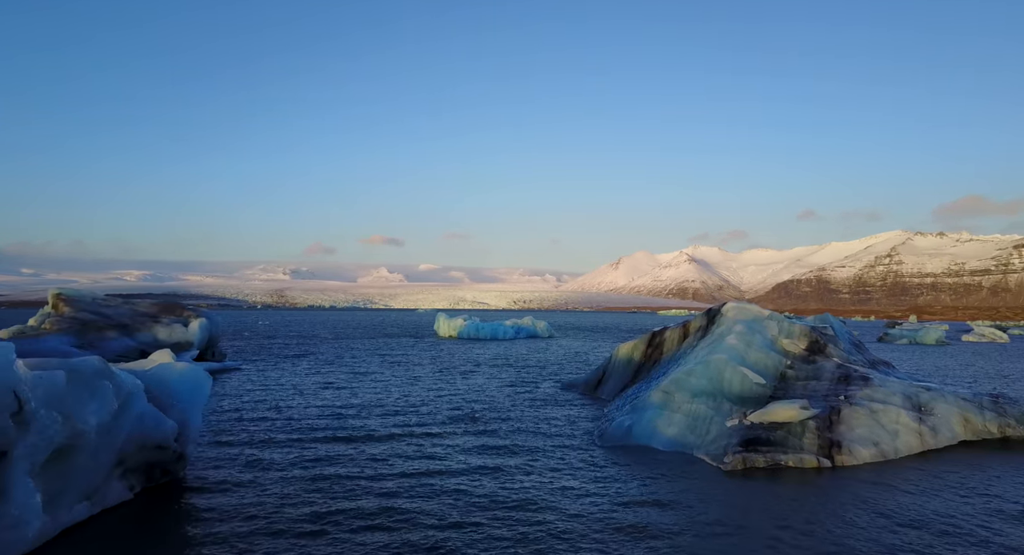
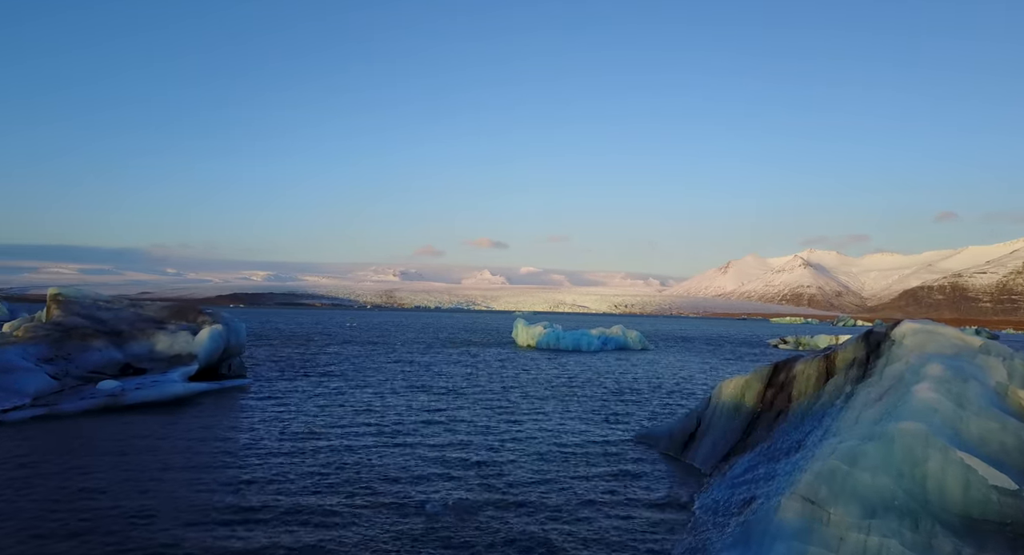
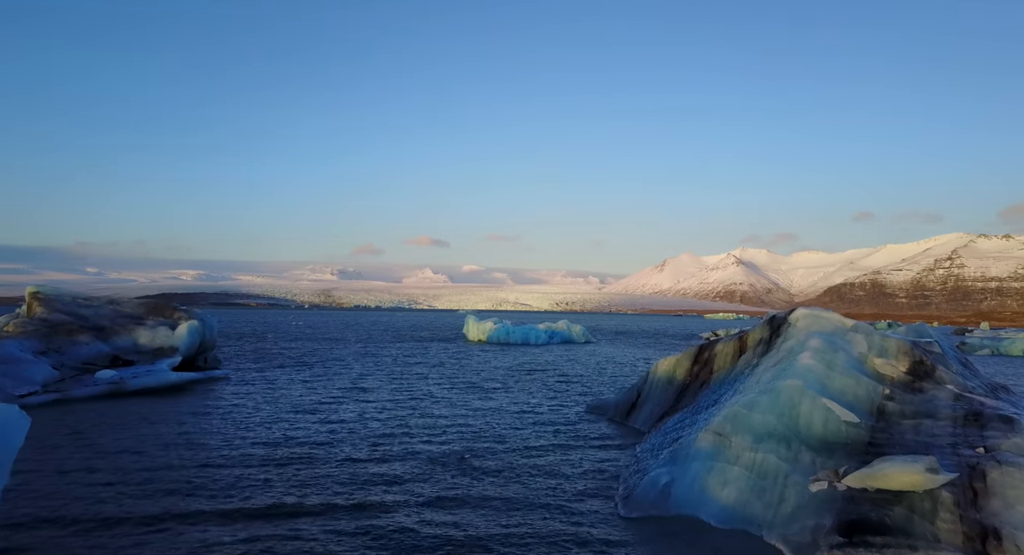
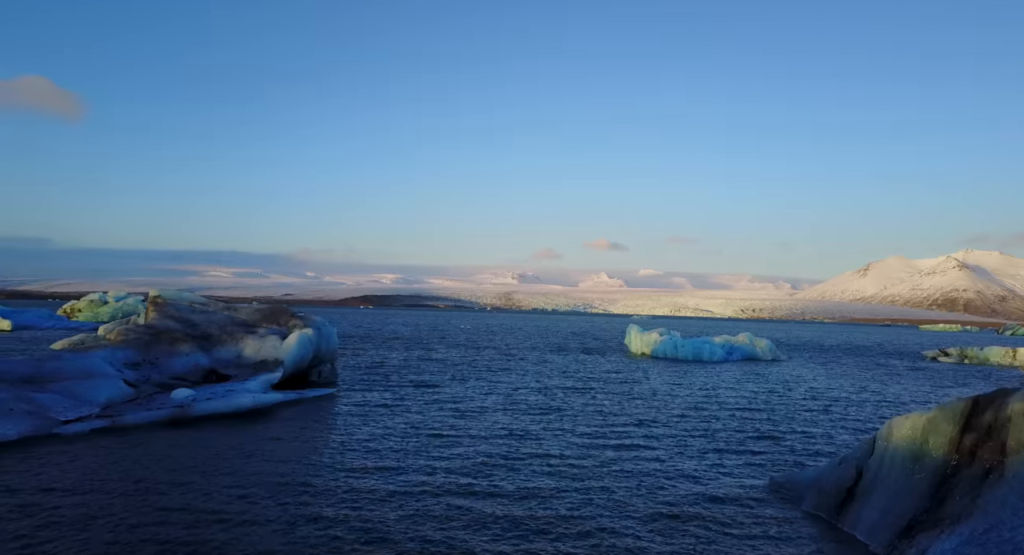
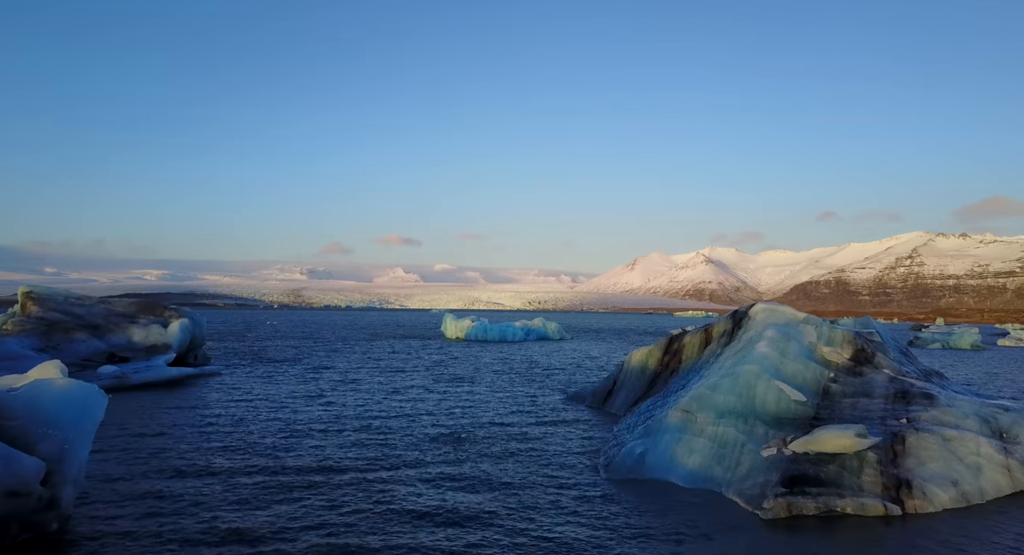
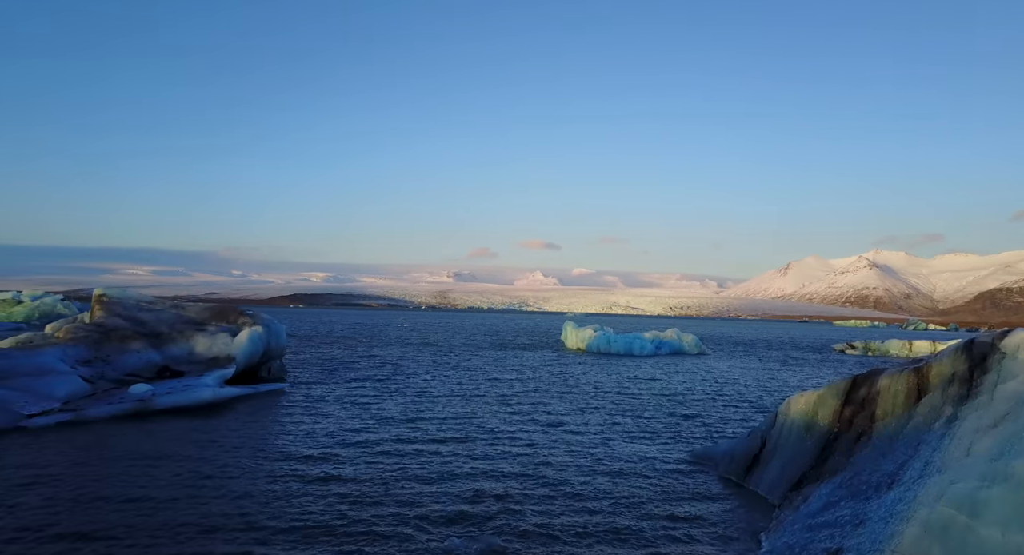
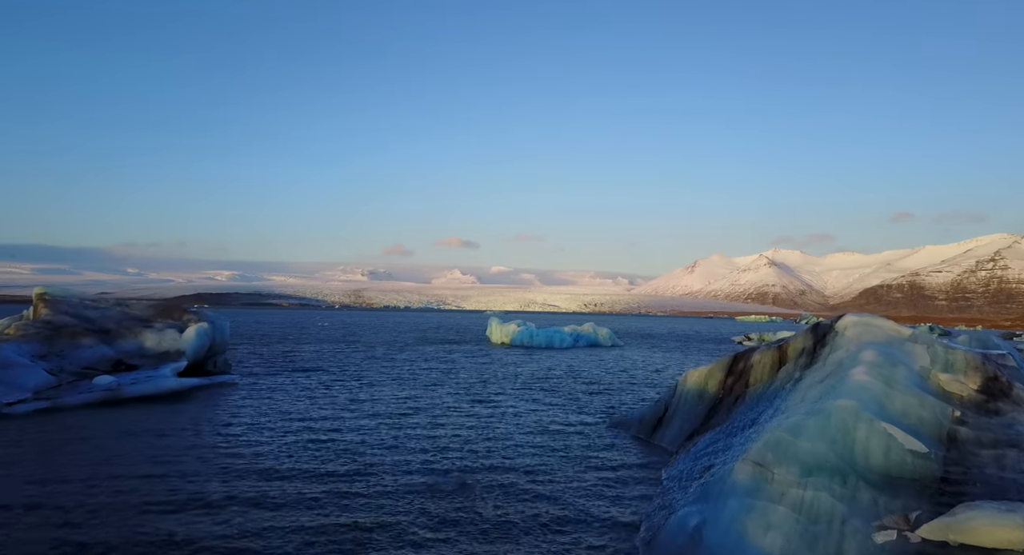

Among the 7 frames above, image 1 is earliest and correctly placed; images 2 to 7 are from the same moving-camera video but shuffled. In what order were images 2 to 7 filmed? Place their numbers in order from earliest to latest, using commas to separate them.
5, 3, 7, 2, 6, 4
